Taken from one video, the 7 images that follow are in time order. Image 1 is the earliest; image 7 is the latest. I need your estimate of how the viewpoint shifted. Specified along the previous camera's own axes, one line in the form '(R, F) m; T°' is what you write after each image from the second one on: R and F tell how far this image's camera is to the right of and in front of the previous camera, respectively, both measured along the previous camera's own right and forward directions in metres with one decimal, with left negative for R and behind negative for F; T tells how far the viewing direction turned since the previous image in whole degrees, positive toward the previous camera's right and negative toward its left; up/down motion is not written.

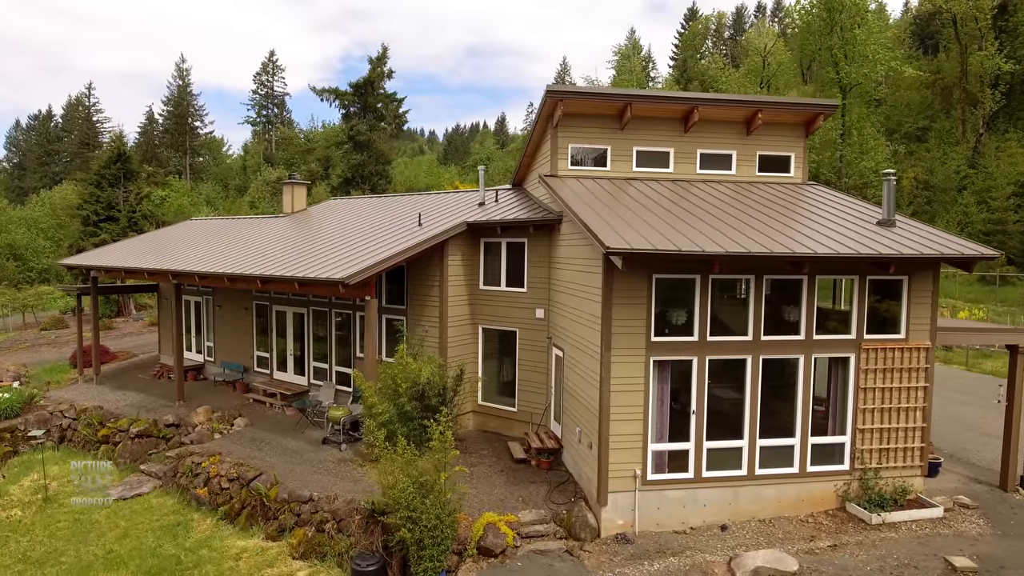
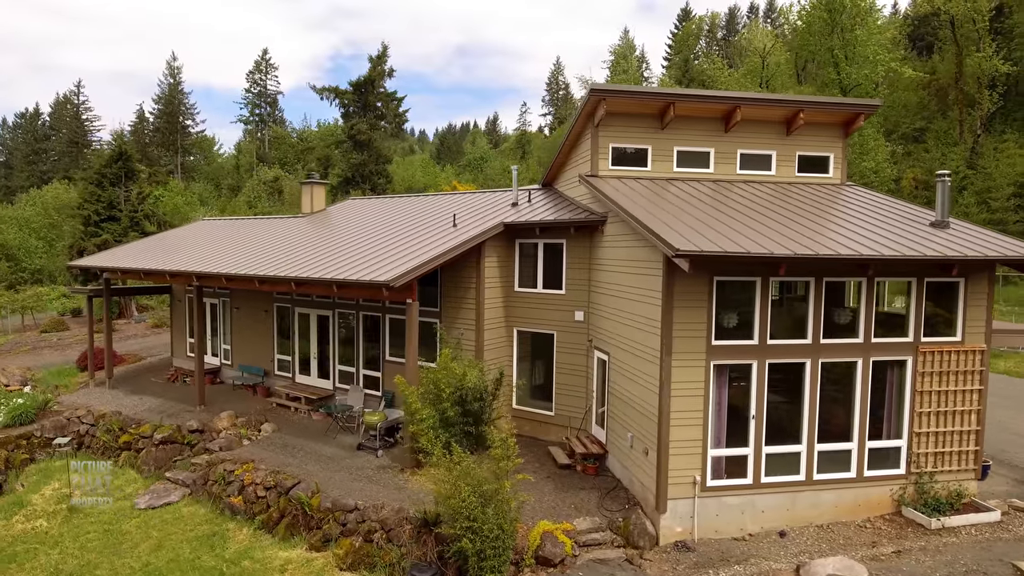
(-1.0, +0.2) m; +1°
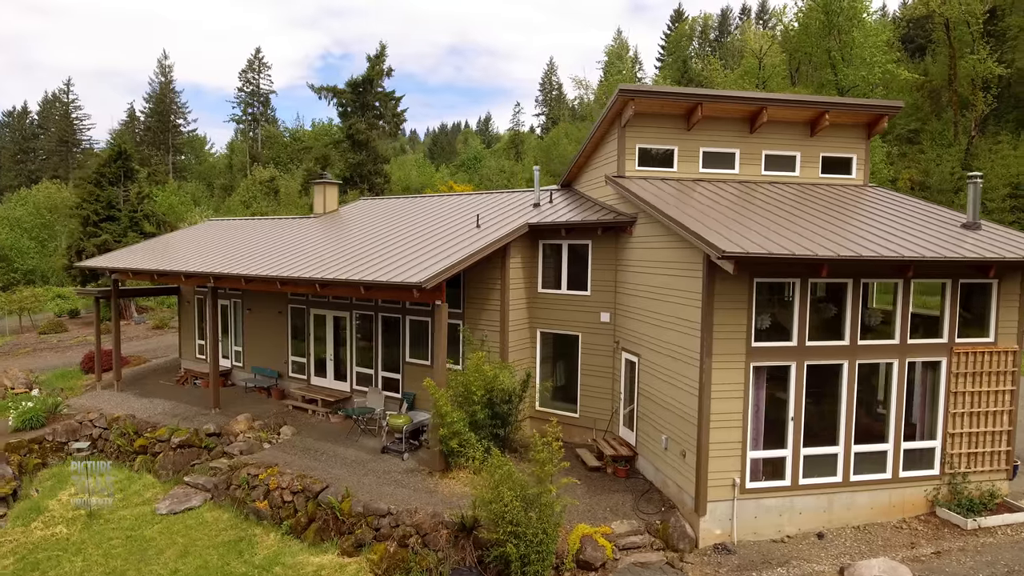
(-0.7, +0.1) m; +1°
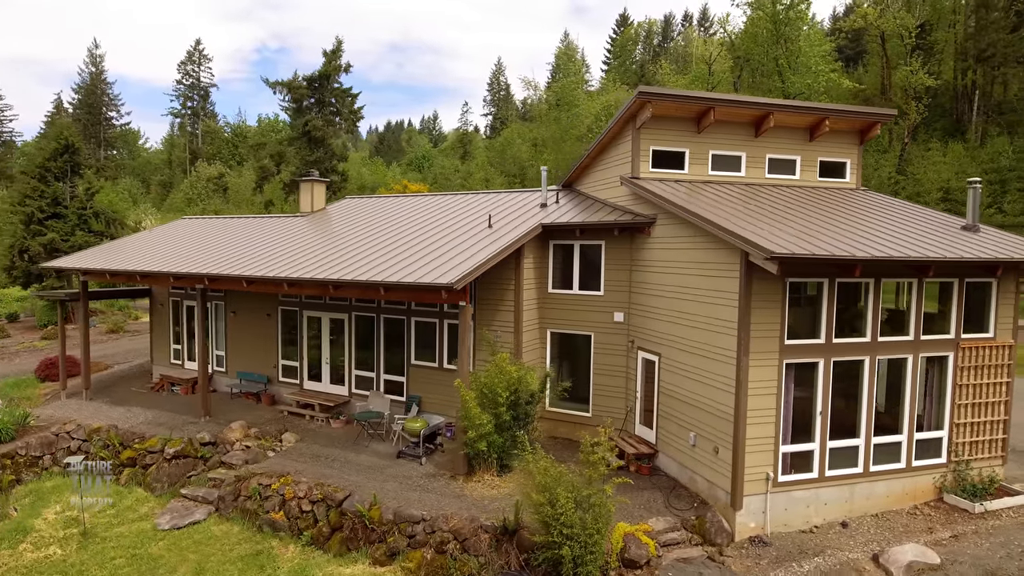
(-1.4, +0.1) m; +5°
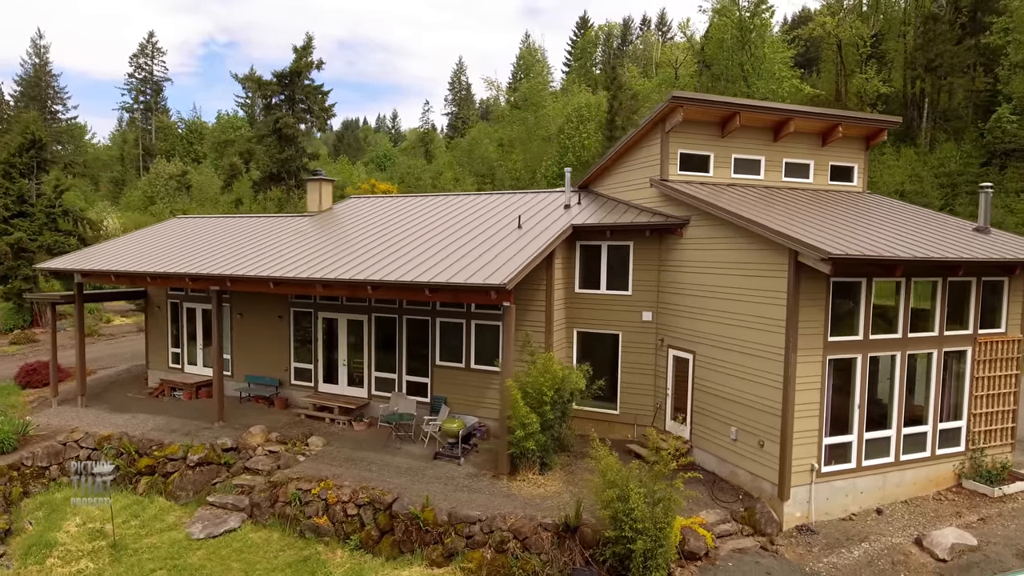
(-1.5, 0.0) m; +4°
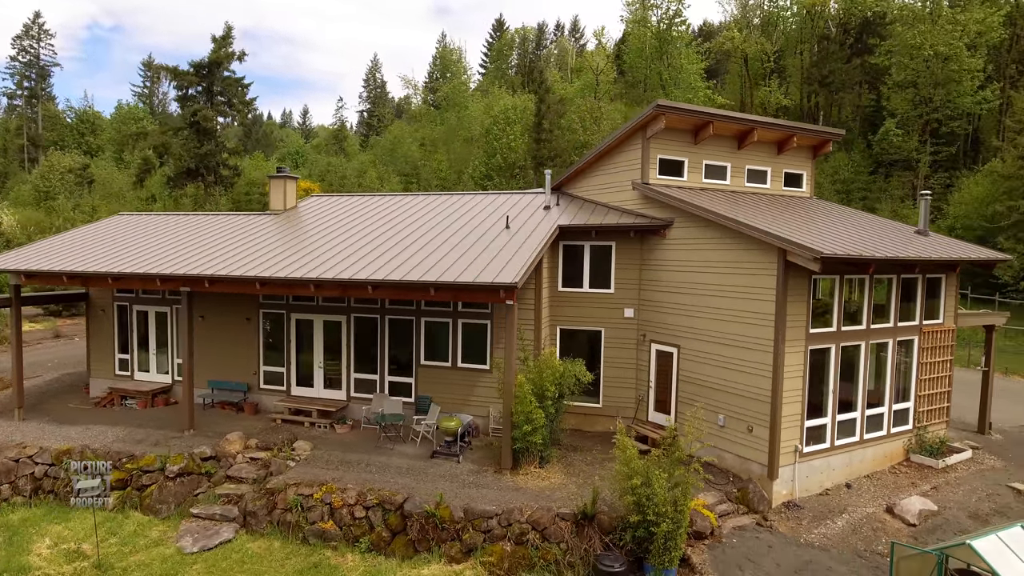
(-1.6, -0.1) m; +8°
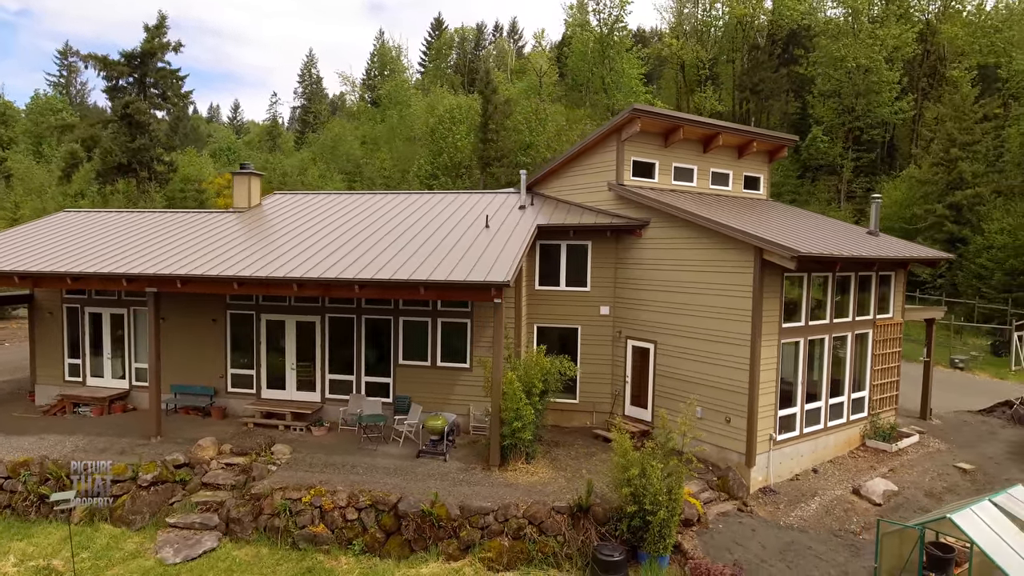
(-0.9, -0.1) m; +6°
